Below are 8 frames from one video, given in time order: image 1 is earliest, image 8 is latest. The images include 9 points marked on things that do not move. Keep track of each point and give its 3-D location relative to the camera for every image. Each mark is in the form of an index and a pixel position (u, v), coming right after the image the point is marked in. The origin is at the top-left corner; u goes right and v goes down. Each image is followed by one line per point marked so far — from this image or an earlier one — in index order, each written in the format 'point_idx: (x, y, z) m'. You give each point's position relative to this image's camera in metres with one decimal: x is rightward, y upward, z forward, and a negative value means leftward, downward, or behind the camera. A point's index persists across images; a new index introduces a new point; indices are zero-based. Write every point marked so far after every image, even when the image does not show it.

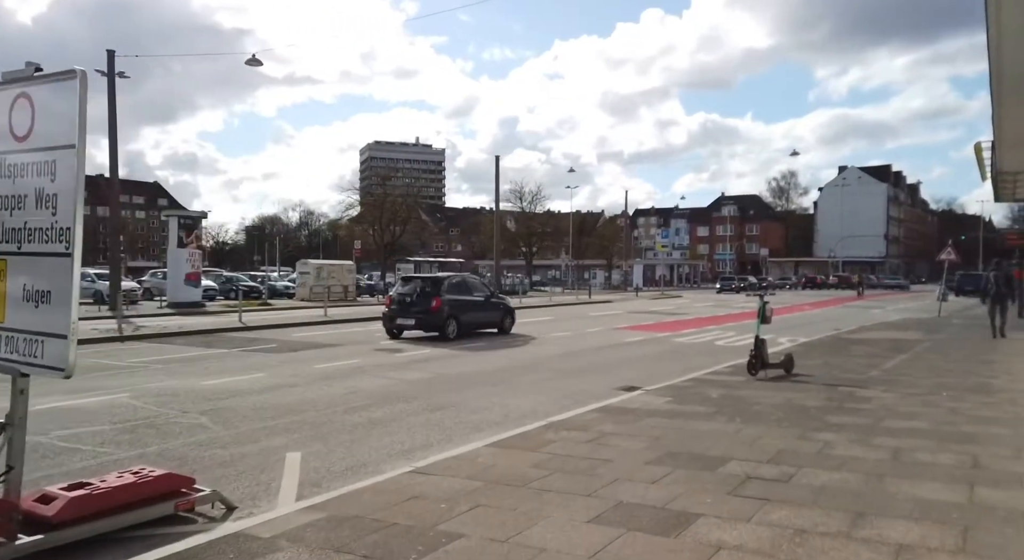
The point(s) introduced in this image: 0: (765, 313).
0: (+4.0, -0.5, +11.9) m
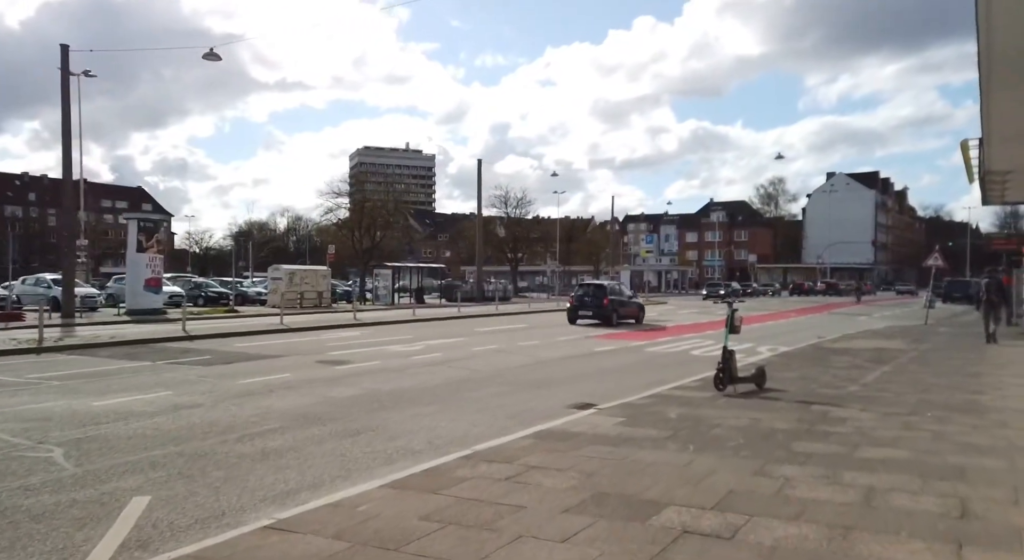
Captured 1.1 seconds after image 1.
0: (+3.3, -0.6, +10.9) m
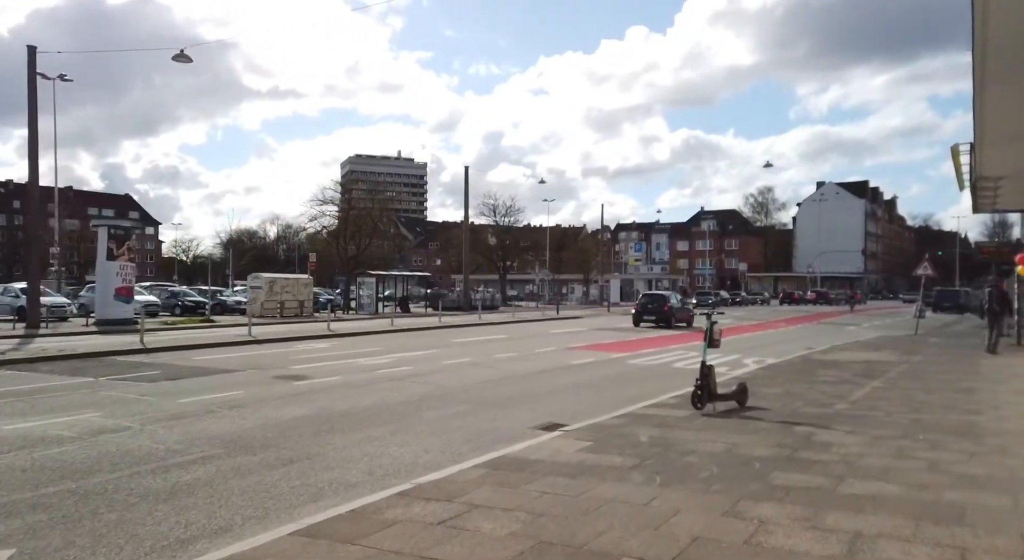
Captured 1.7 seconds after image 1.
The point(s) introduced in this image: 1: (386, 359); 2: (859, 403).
0: (+2.8, -0.8, +10.2) m
1: (-2.8, -1.7, +16.2) m
2: (+5.1, -1.8, +10.9) m
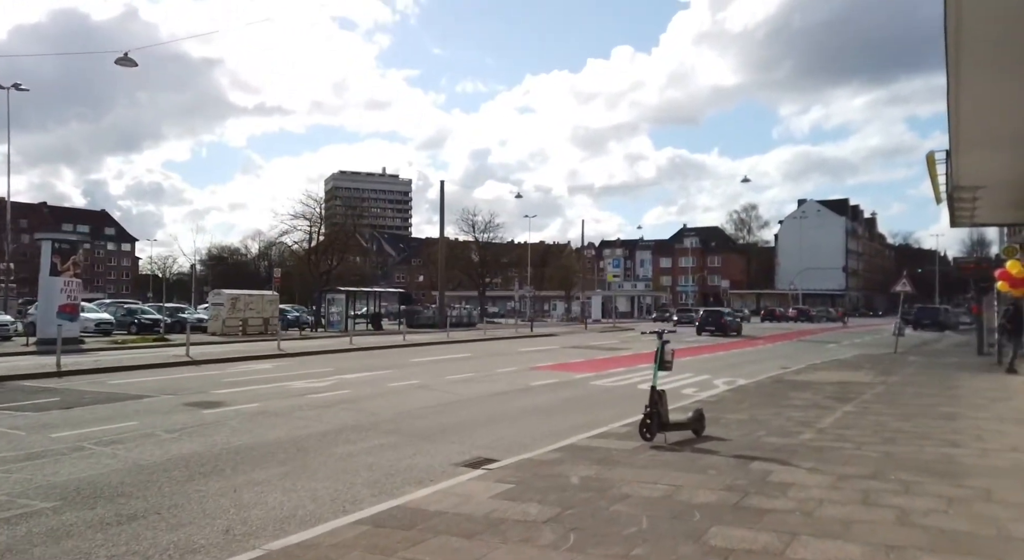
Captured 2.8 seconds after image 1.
0: (+1.9, -0.9, +9.2) m
1: (-3.8, -2.0, +15.0) m
2: (+4.2, -2.0, +9.9) m
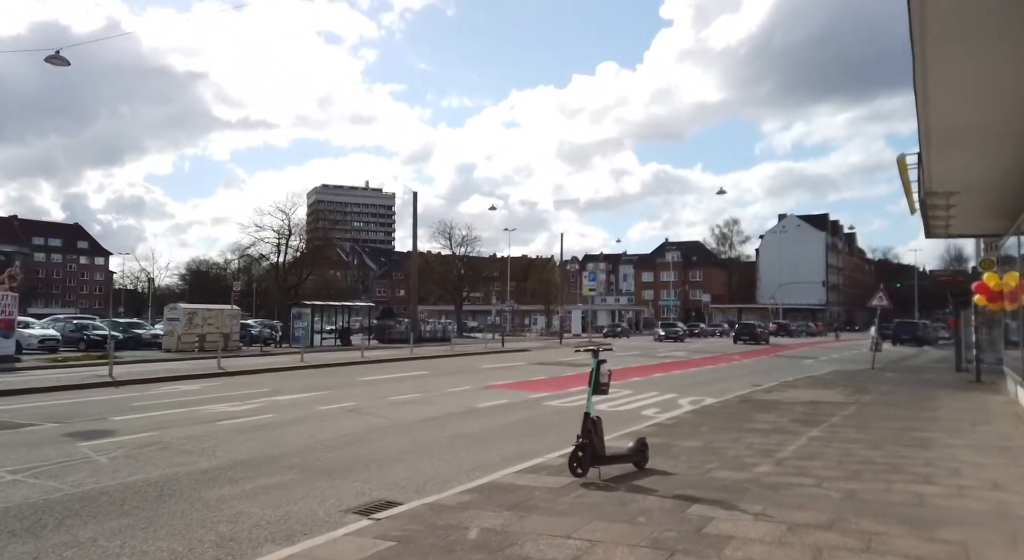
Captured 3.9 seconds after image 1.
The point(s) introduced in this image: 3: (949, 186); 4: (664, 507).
0: (+1.0, -1.1, +8.0) m
1: (-4.8, -2.3, +13.7) m
2: (+3.3, -2.2, +8.8) m
3: (+9.7, +2.1, +16.4) m
4: (+1.4, -2.0, +6.5) m
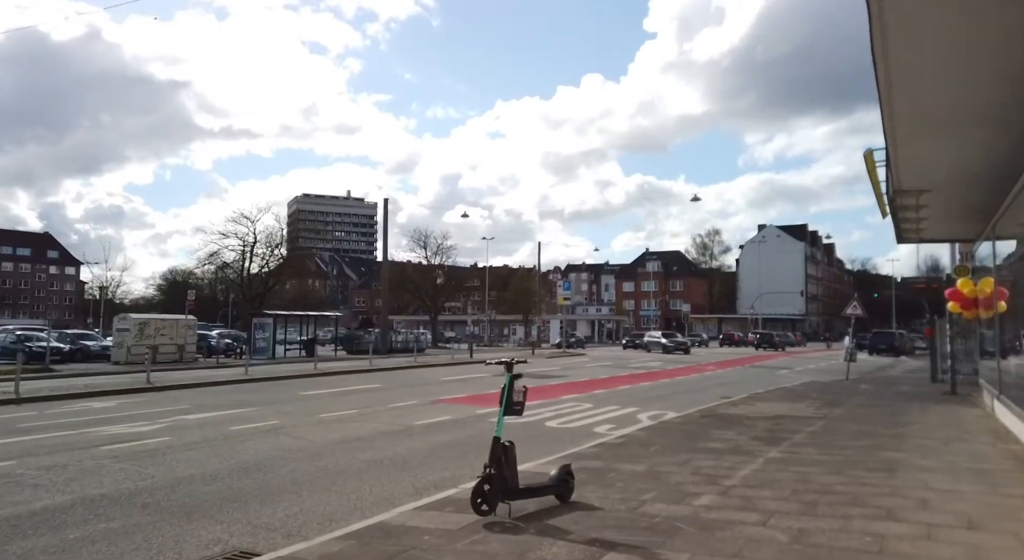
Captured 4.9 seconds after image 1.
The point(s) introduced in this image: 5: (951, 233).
0: (0.0, -1.1, +6.9) m
1: (-5.9, -2.4, +12.4) m
2: (+2.3, -2.2, +7.7) m
3: (+8.6, +1.9, +15.5) m
4: (+0.4, -2.0, +5.4) m
5: (+11.5, +1.2, +19.3) m
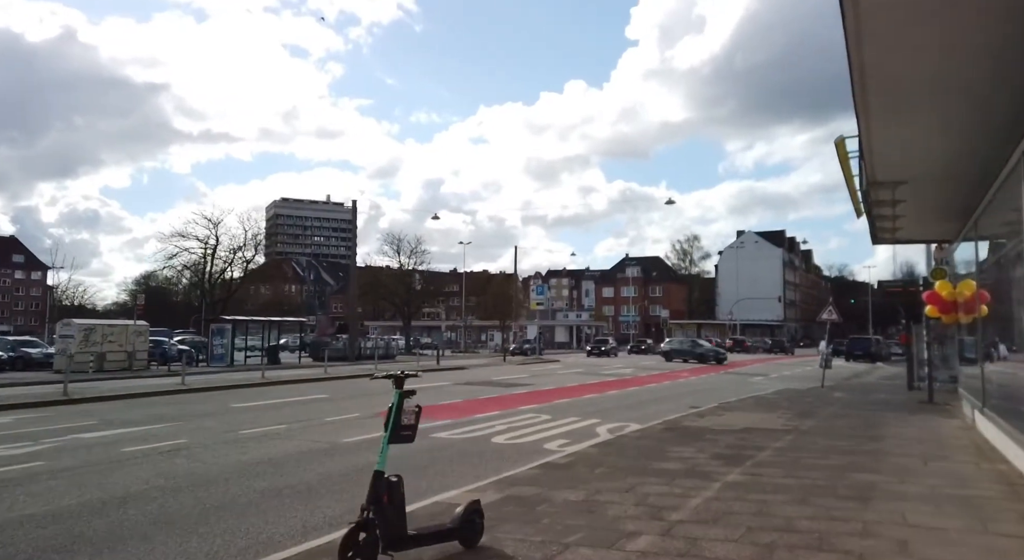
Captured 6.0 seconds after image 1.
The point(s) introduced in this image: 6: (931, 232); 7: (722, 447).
0: (-0.8, -1.1, +5.6) m
1: (-6.9, -2.4, +11.0) m
2: (+1.4, -2.2, +6.4) m
3: (+7.5, +1.9, +14.5) m
4: (-0.3, -2.0, +4.1) m
5: (+10.3, +1.2, +18.3) m
6: (+10.3, +1.2, +18.3) m
7: (+3.5, -2.7, +12.1) m
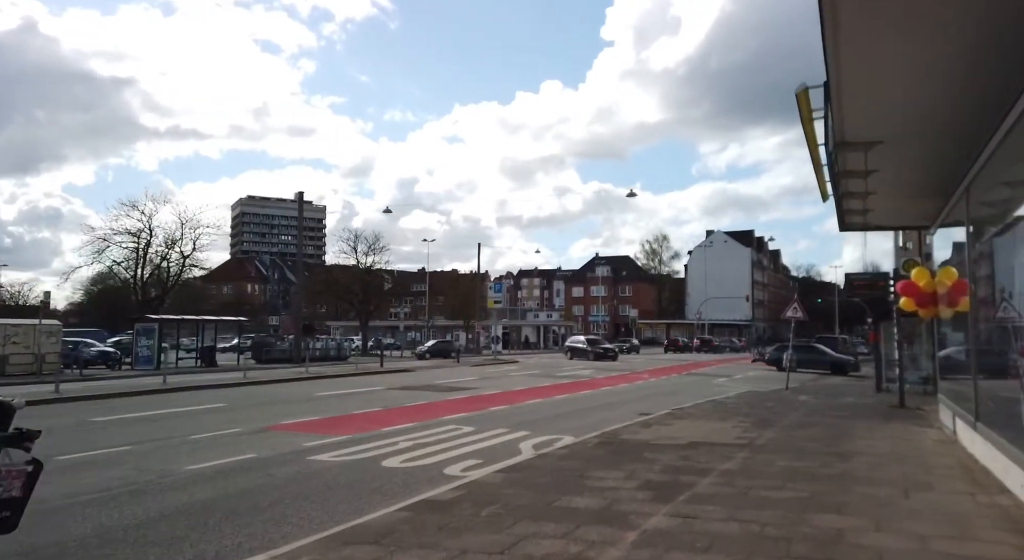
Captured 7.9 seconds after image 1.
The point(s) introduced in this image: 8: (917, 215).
0: (-2.1, -0.9, +3.1) m
1: (-8.3, -2.2, +8.3) m
2: (+0.2, -2.0, +4.1) m
3: (+5.9, +2.1, +12.3) m
4: (-1.6, -1.8, +1.7) m
5: (+8.6, +1.3, +16.3) m
6: (+8.6, +1.4, +16.2) m
7: (+2.0, -2.5, +9.8) m
8: (+9.1, +1.3, +16.7) m
